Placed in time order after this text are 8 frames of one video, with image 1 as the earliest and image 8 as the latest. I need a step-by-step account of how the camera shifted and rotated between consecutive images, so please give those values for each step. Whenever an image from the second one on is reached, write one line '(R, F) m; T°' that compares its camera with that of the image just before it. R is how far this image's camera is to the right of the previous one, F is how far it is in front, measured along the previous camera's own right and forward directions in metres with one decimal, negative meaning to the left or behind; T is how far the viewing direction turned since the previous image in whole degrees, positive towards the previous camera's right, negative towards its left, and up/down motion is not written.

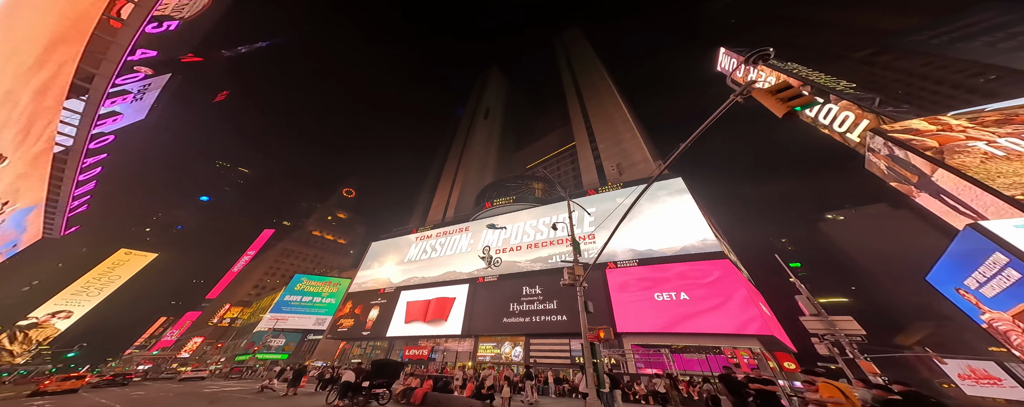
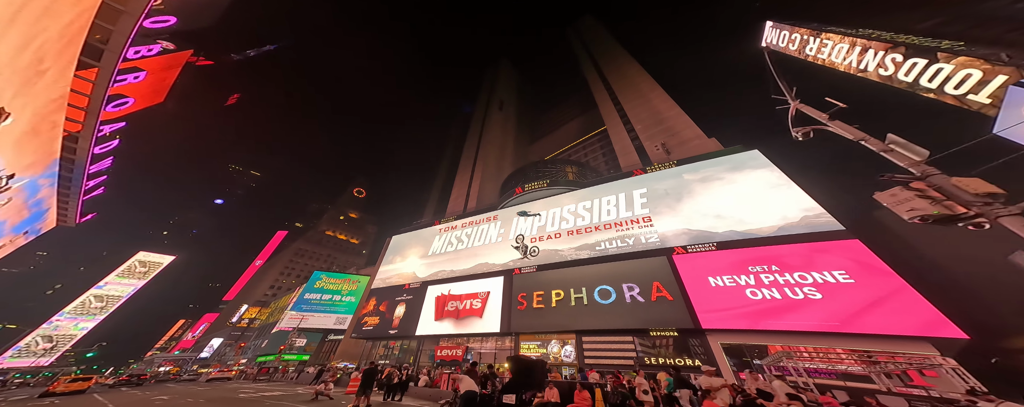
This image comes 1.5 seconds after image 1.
(-2.0, +1.2) m; -1°
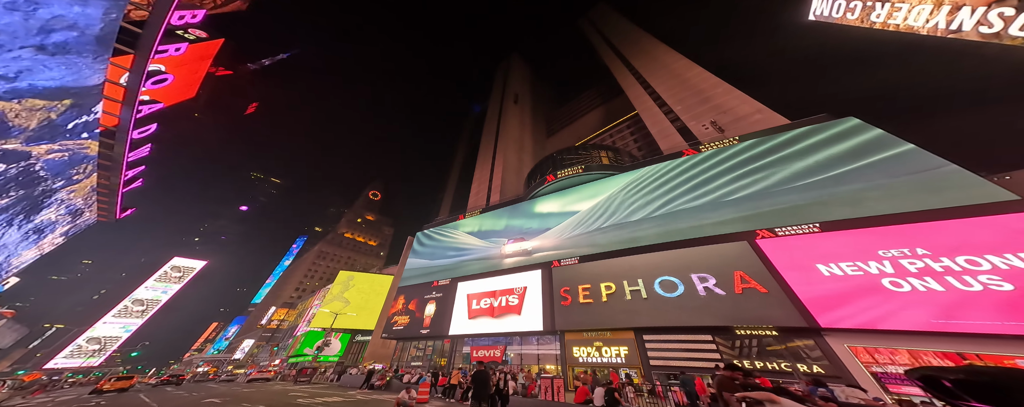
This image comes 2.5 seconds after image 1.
(-1.6, +0.8) m; -2°
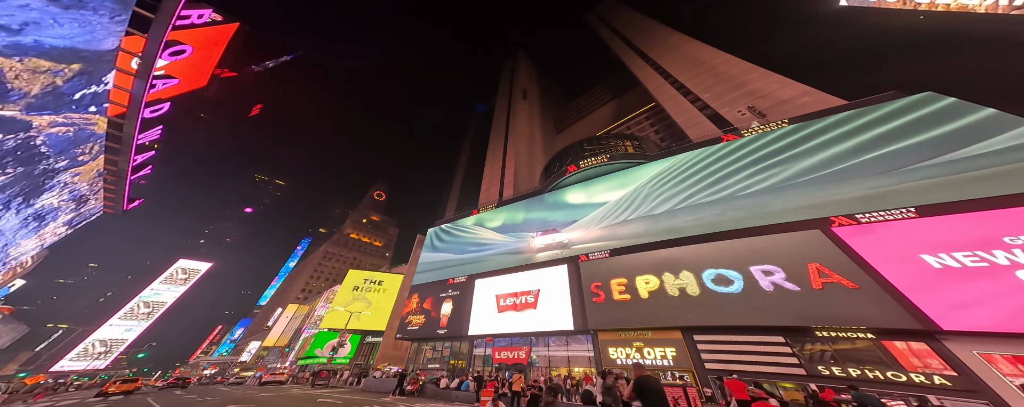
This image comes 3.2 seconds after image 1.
(-1.3, +0.7) m; 0°
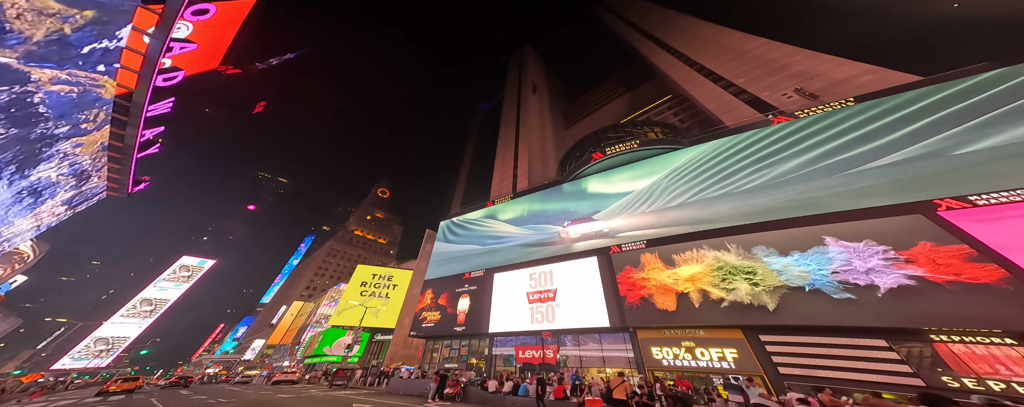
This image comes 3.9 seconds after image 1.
(-1.4, +0.8) m; 0°
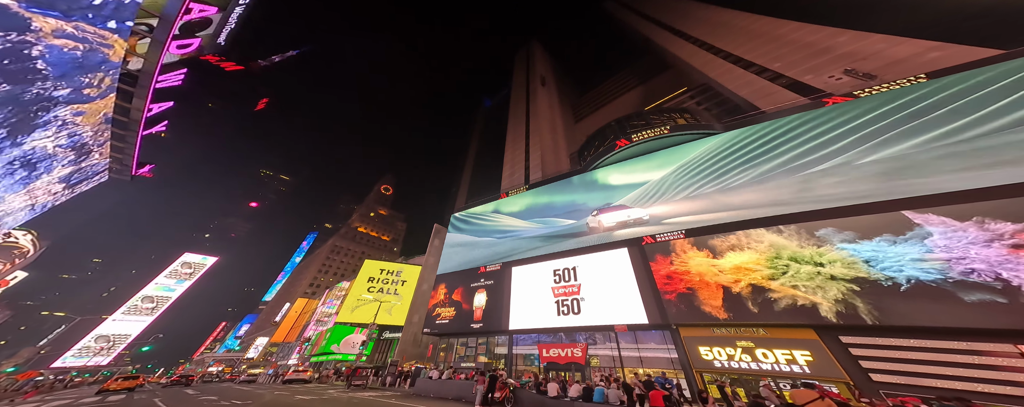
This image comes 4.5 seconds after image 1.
(-1.3, +0.8) m; 0°
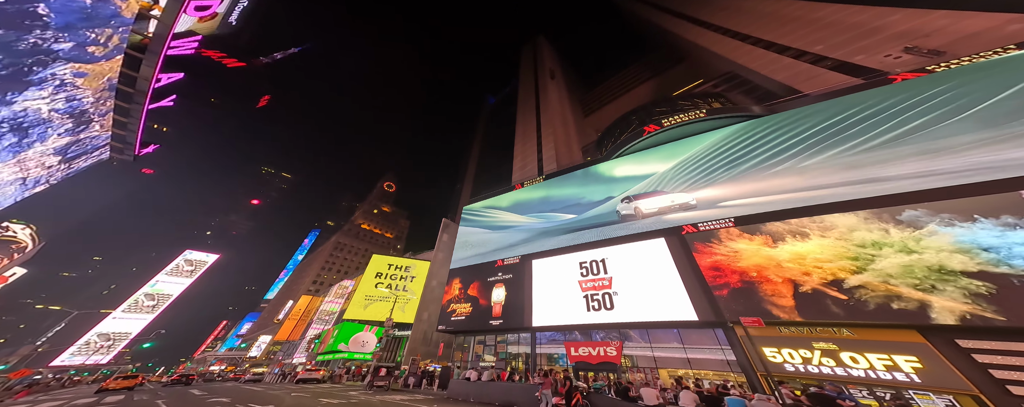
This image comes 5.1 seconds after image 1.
(-1.4, +0.8) m; 0°
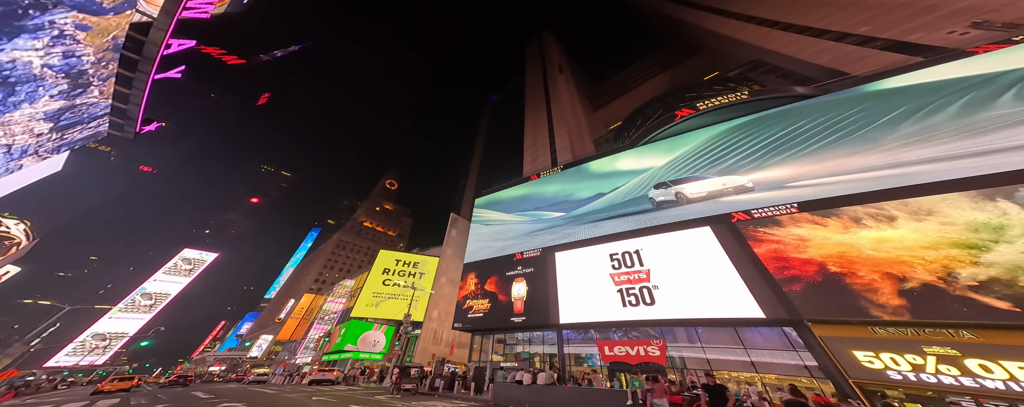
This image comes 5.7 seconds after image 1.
(-1.5, +0.8) m; 0°
